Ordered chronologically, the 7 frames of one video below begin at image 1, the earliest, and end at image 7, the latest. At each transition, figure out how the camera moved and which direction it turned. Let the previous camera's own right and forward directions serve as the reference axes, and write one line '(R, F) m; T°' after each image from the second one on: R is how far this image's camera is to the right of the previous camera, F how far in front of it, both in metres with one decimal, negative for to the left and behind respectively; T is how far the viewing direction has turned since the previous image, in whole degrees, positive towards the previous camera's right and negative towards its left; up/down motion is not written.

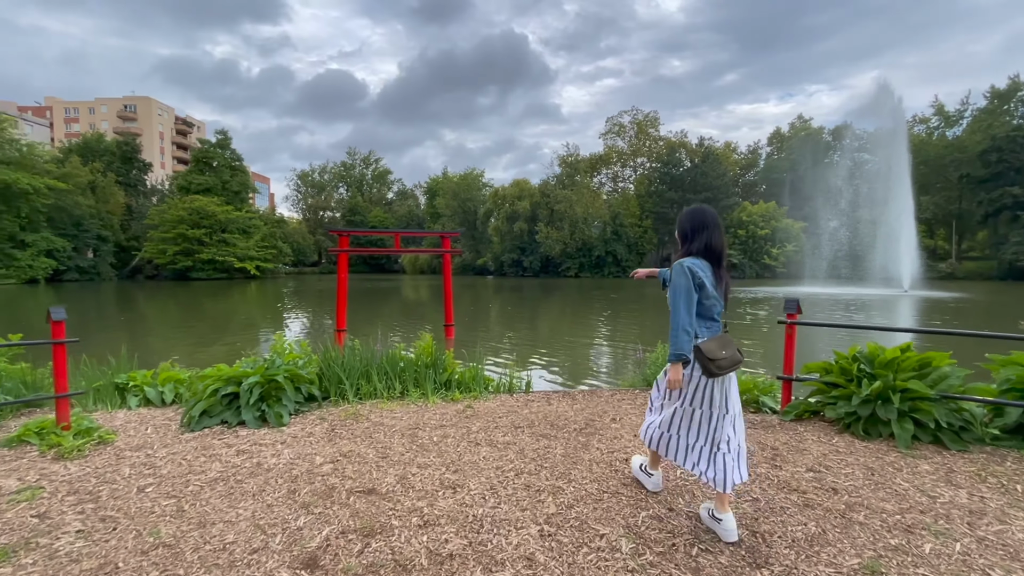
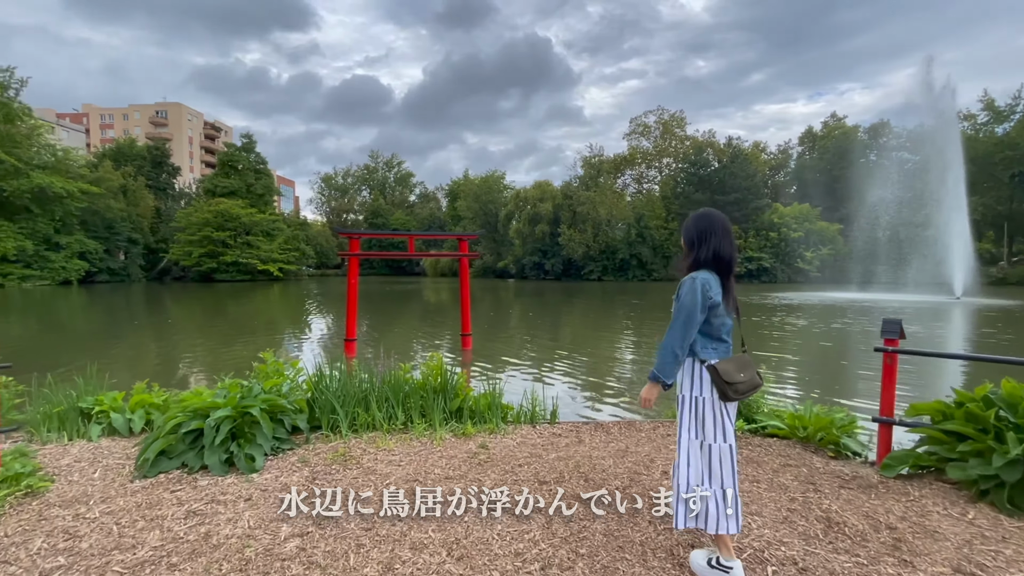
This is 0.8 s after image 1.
(0.0, +0.5) m; -3°
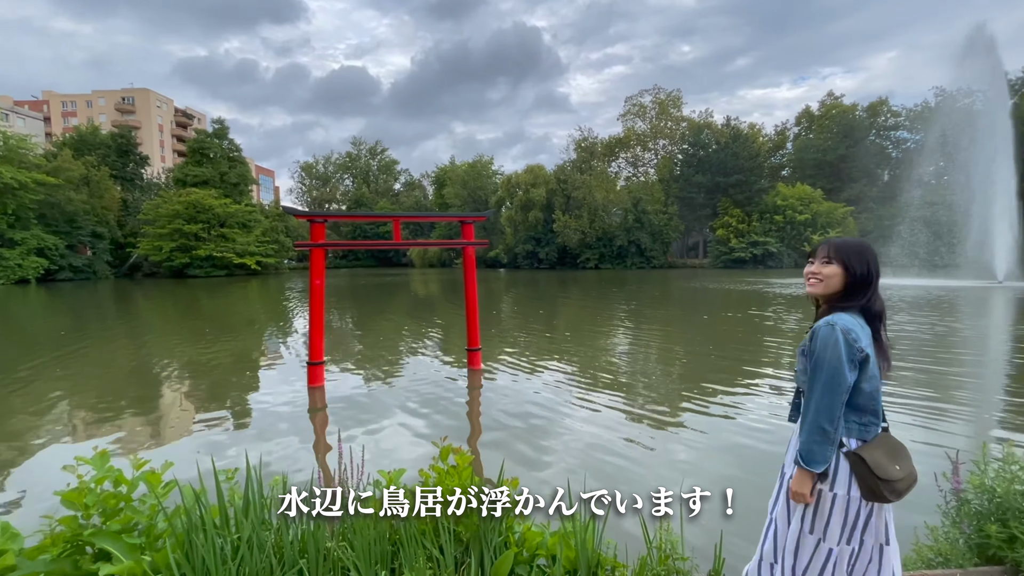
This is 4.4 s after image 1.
(-0.4, +1.7) m; +1°
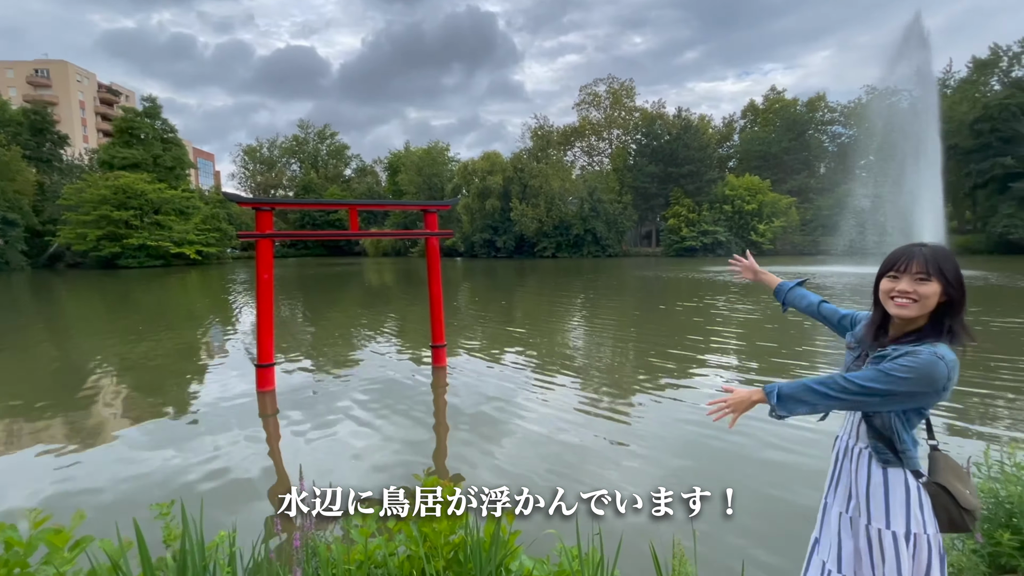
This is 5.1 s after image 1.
(-0.1, +0.2) m; +5°
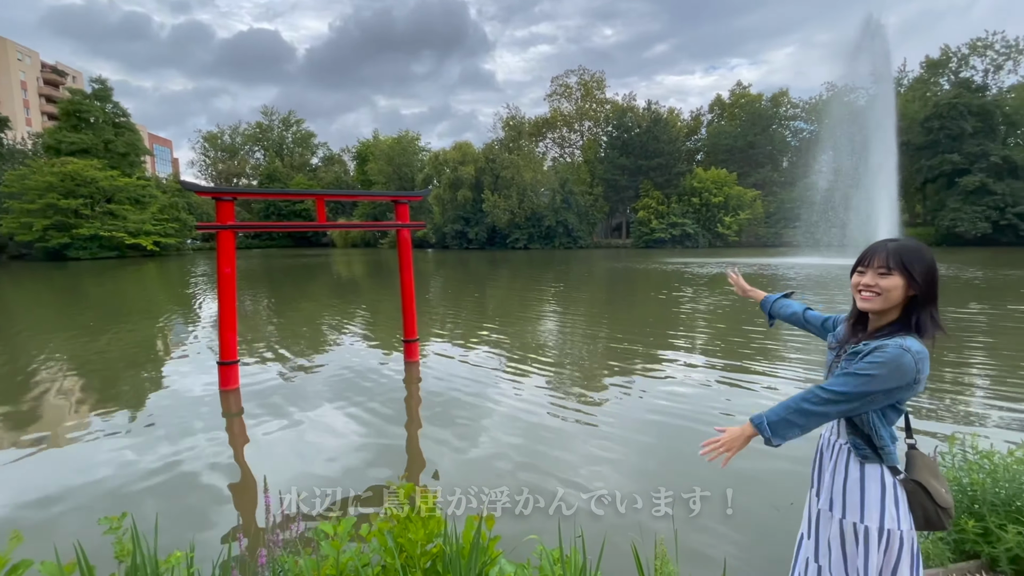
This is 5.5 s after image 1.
(0.0, +0.1) m; +3°
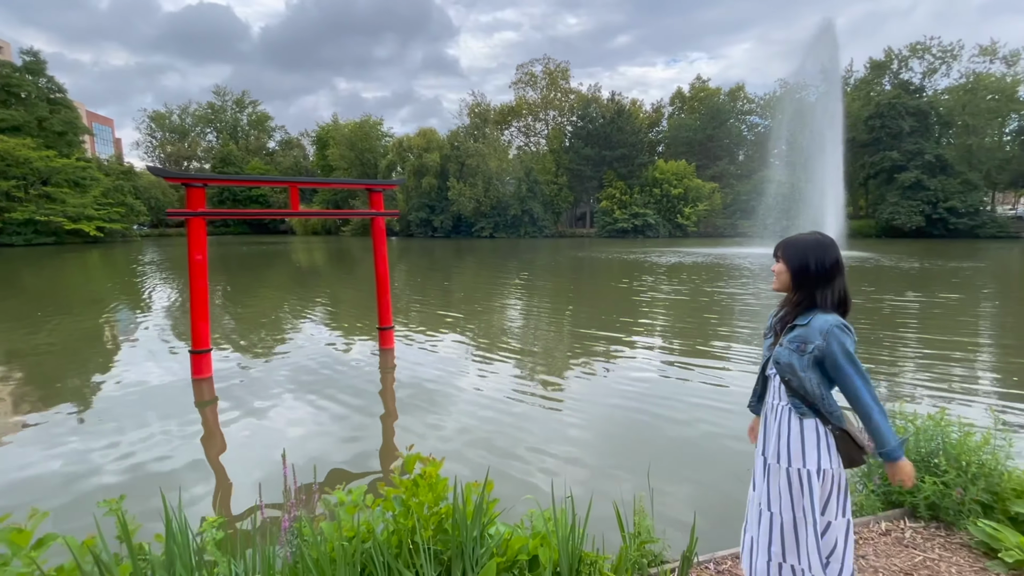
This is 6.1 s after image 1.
(-0.1, -0.1) m; +4°
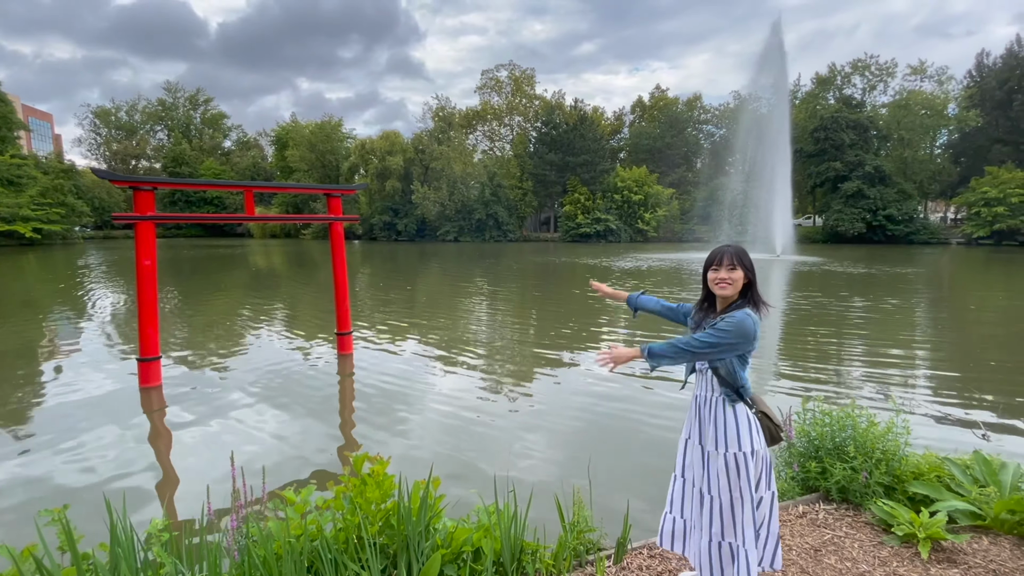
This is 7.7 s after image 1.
(+0.1, -0.1) m; +4°
